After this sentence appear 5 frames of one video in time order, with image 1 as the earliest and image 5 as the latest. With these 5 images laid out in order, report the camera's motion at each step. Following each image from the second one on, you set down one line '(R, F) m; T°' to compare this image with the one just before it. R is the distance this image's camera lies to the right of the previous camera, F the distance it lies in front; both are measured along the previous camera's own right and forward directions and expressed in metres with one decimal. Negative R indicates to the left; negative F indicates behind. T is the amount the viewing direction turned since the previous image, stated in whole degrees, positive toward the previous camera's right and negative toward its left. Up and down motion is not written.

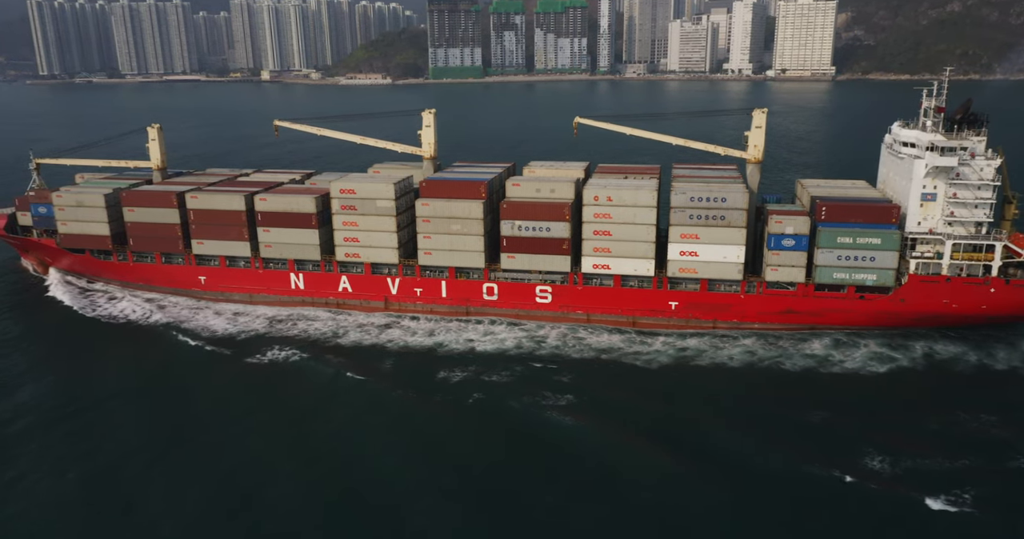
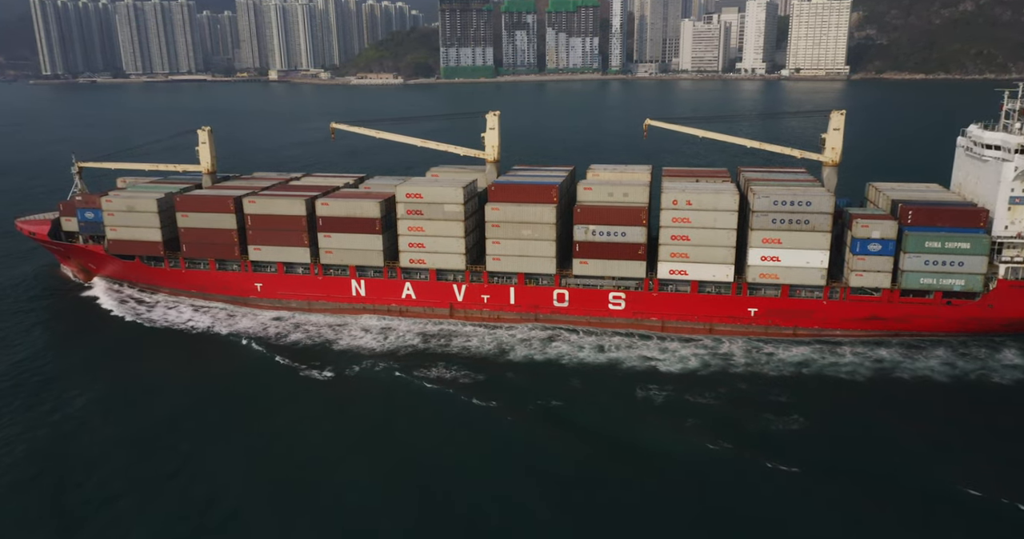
(-3.1, +1.0) m; 0°
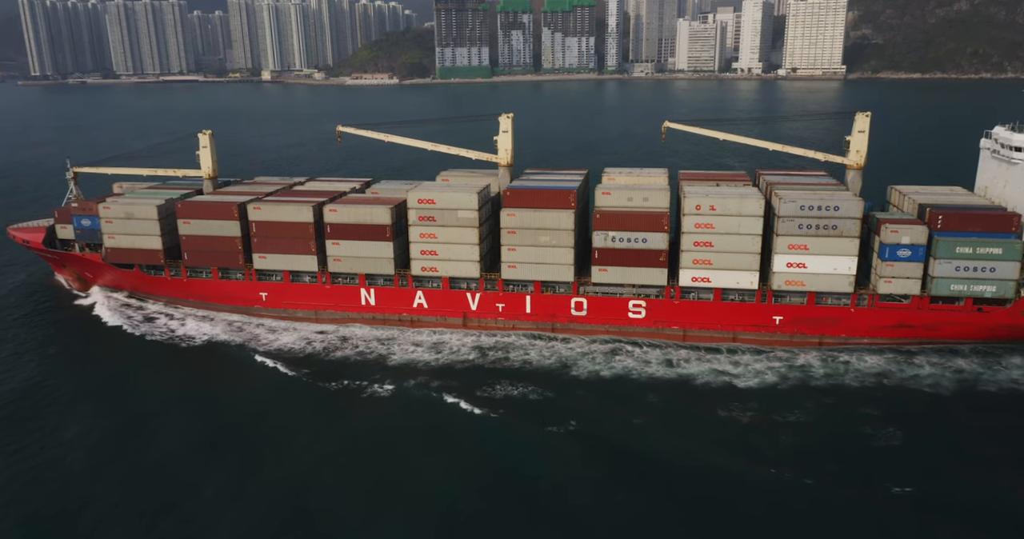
(-1.0, +1.1) m; +1°
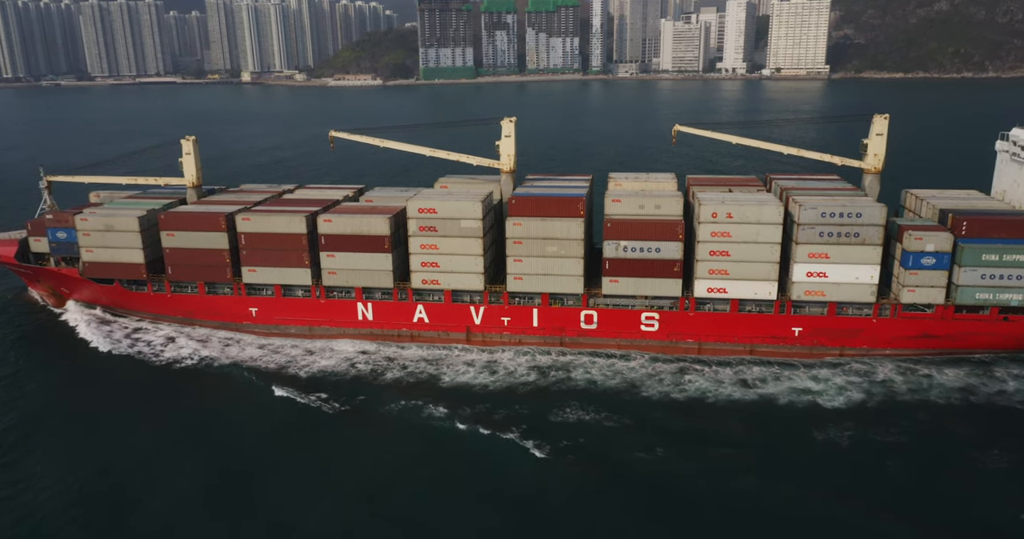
(-1.0, +1.5) m; +1°
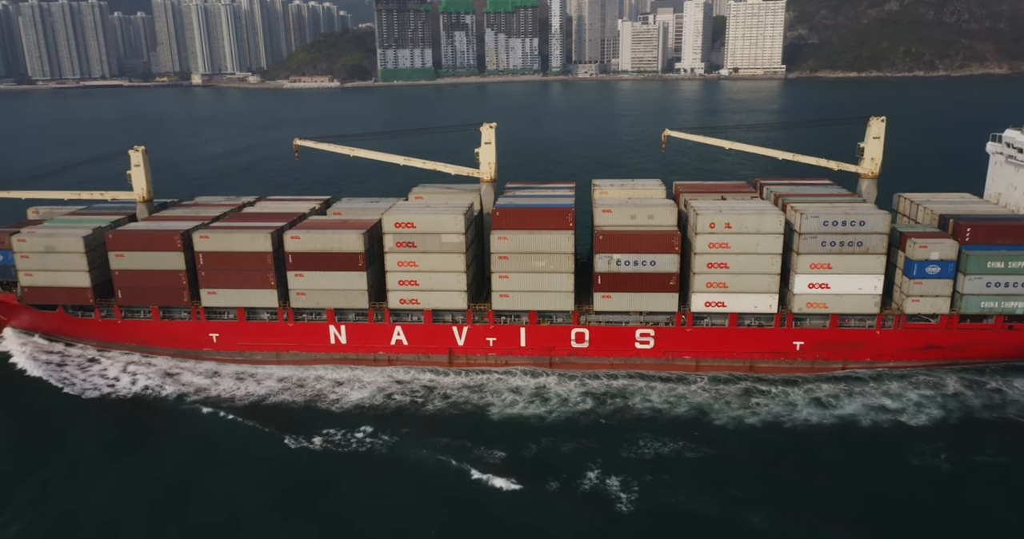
(-0.9, +2.0) m; +3°
